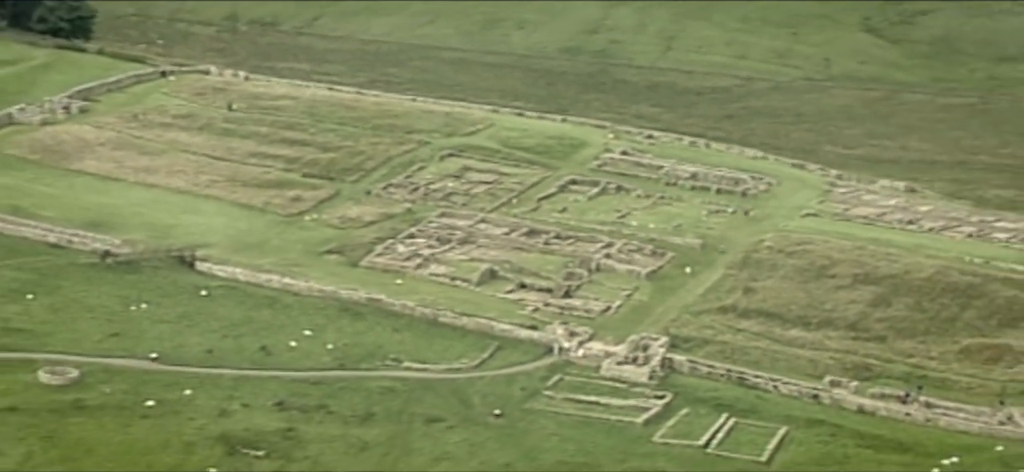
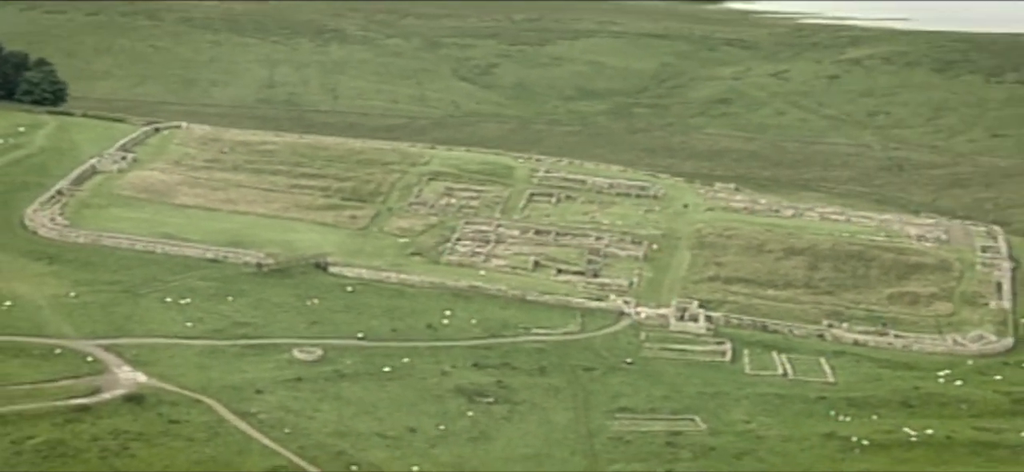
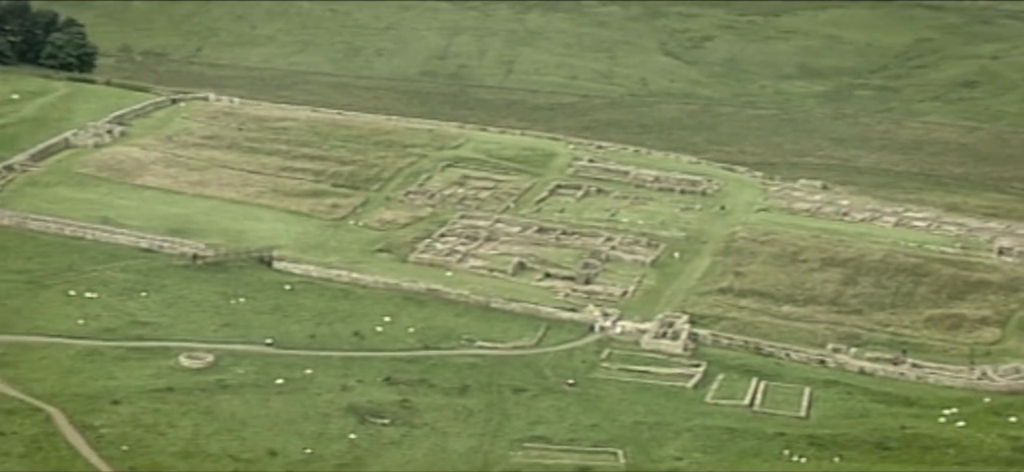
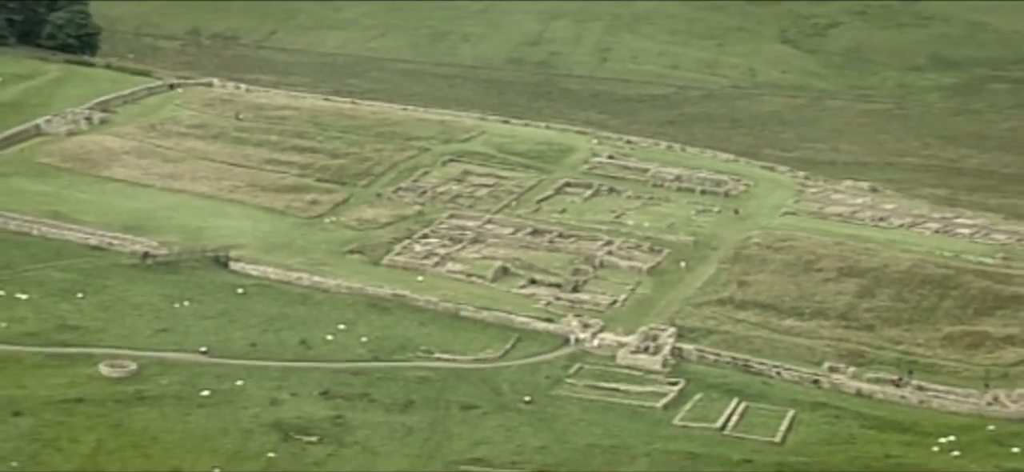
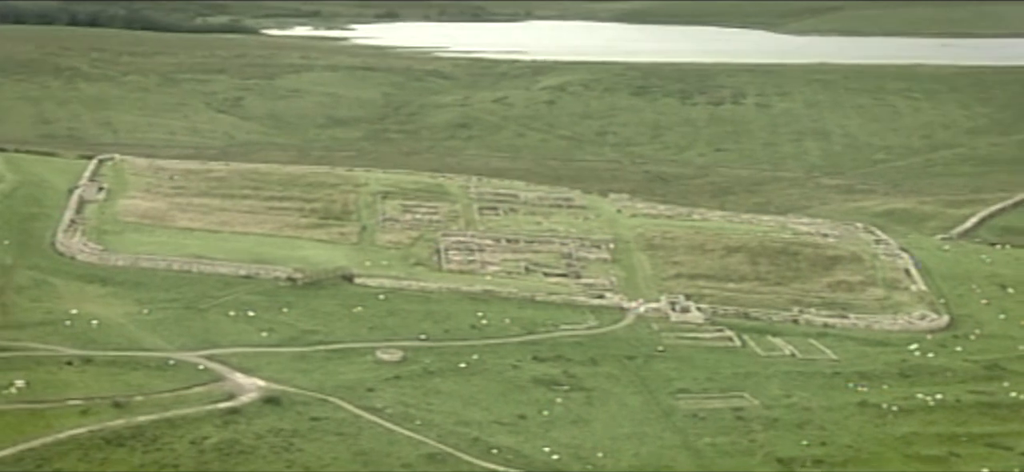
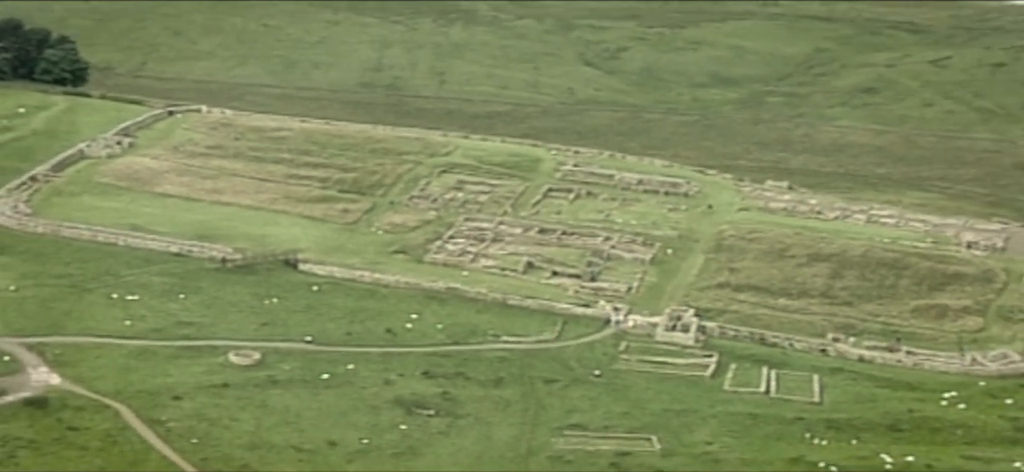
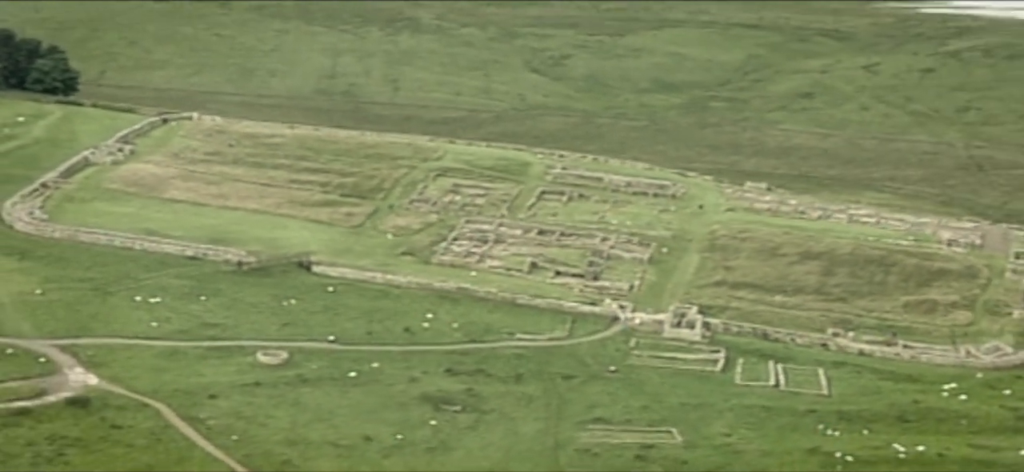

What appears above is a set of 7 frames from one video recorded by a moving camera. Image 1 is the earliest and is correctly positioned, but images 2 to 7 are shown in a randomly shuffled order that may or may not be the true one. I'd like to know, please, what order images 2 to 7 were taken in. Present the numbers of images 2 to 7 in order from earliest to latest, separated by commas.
4, 3, 6, 7, 2, 5
